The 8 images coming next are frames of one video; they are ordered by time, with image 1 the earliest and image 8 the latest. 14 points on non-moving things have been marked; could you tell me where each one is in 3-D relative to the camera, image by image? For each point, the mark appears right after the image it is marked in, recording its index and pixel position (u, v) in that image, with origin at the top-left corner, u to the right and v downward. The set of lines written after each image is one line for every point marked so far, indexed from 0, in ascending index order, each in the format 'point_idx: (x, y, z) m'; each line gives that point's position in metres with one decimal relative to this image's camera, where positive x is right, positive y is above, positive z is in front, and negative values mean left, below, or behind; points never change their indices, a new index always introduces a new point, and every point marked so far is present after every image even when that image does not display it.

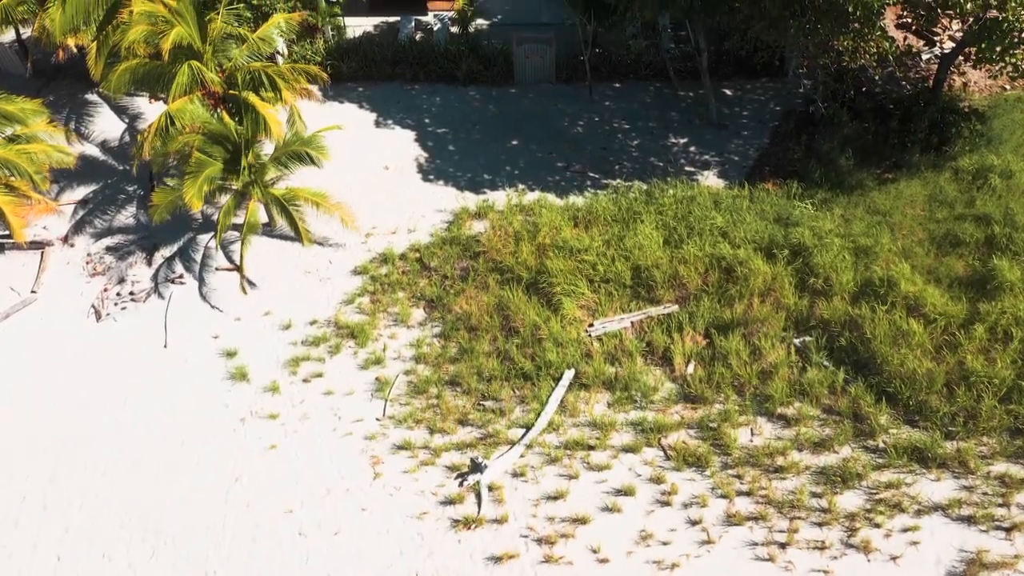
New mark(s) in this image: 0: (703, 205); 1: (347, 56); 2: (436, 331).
0: (+3.2, +1.4, +14.3) m
1: (-3.4, +4.7, +17.6) m
2: (-1.2, -0.7, +13.4) m
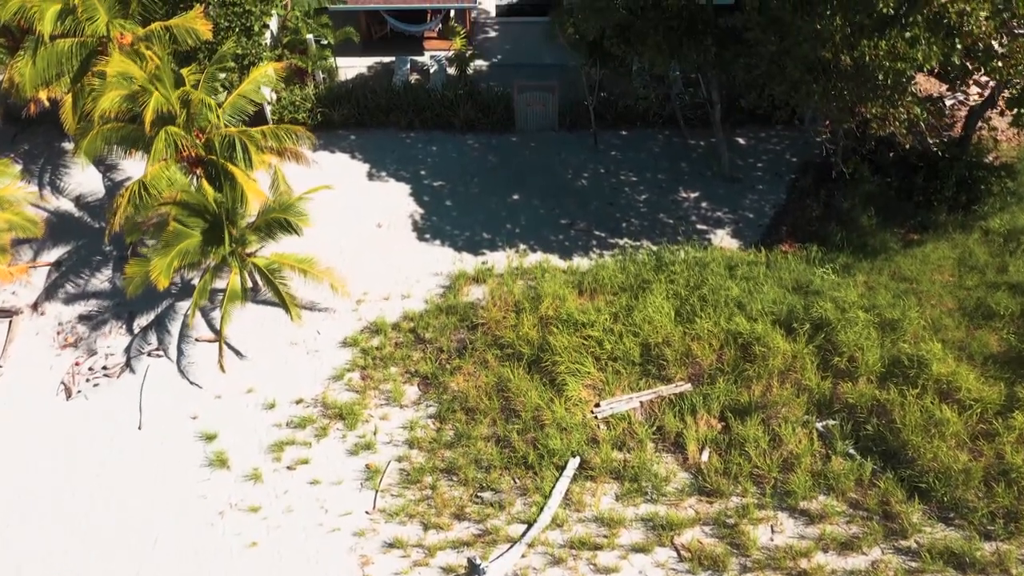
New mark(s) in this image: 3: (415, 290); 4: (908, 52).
0: (+3.2, +0.2, +13.4) m
1: (-3.4, +3.6, +16.7) m
2: (-1.2, -1.8, +12.4) m
3: (-1.6, 0.0, +13.9) m
4: (+4.6, +2.8, +10.2) m
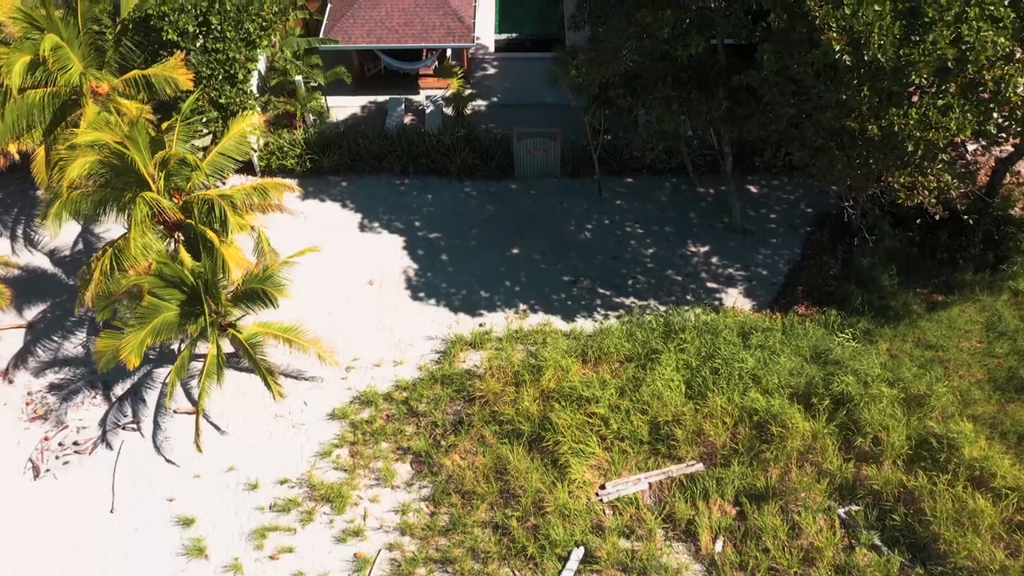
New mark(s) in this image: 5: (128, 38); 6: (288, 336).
0: (+3.2, -0.8, +12.6) m
1: (-3.4, +2.6, +15.8) m
2: (-1.2, -2.8, +11.6) m
3: (-1.6, -1.0, +13.1) m
4: (+4.6, +1.8, +9.3) m
5: (-5.8, +3.8, +13.1) m
6: (-3.1, -0.6, +11.9) m
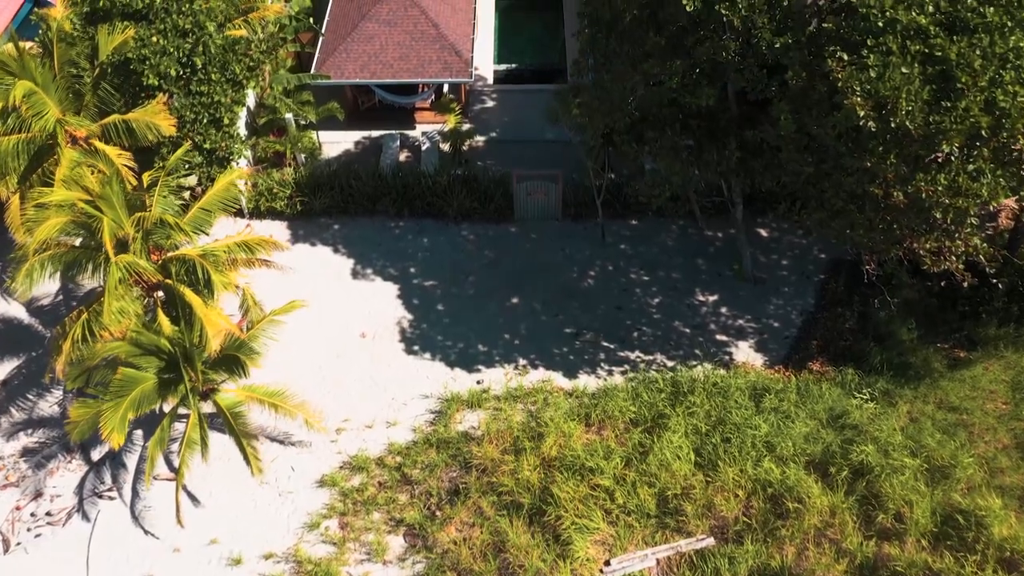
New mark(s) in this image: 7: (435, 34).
0: (+3.2, -1.6, +11.9) m
1: (-3.4, +1.7, +15.2) m
2: (-1.2, -3.6, +10.9) m
3: (-1.6, -1.9, +12.4) m
4: (+4.6, +1.0, +8.7) m
5: (-5.9, +3.0, +12.5) m
6: (-3.1, -1.5, +11.2) m
7: (-1.4, +4.7, +15.9) m
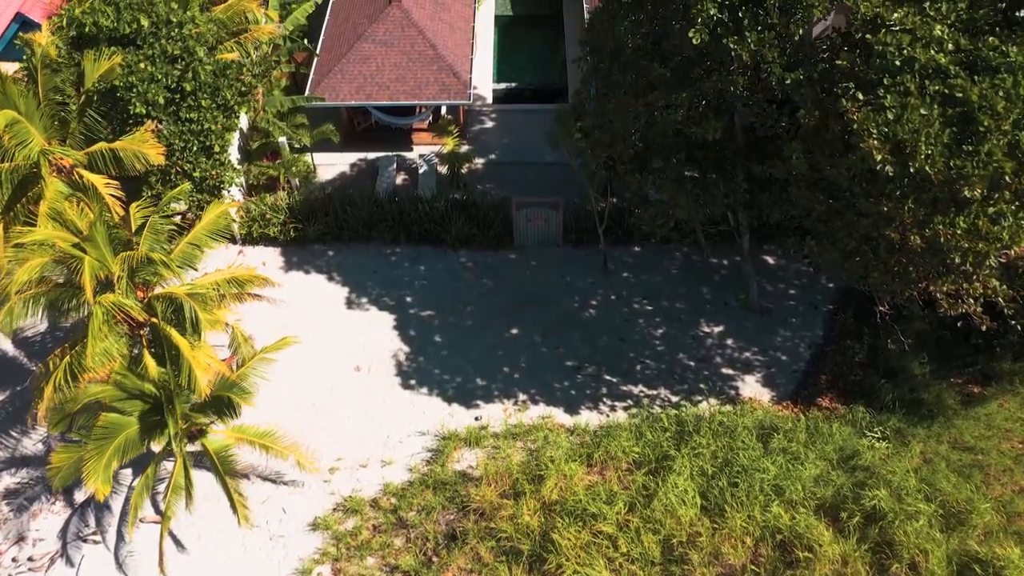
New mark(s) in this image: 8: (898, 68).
0: (+3.1, -2.1, +11.5) m
1: (-3.4, +1.2, +14.8) m
2: (-1.2, -4.1, +10.5) m
3: (-1.6, -2.3, +12.0) m
4: (+4.6, +0.6, +8.3) m
5: (-5.9, +2.5, +12.1) m
6: (-3.1, -1.9, +10.8) m
7: (-1.4, +4.2, +15.6) m
8: (+3.5, +2.0, +7.9) m
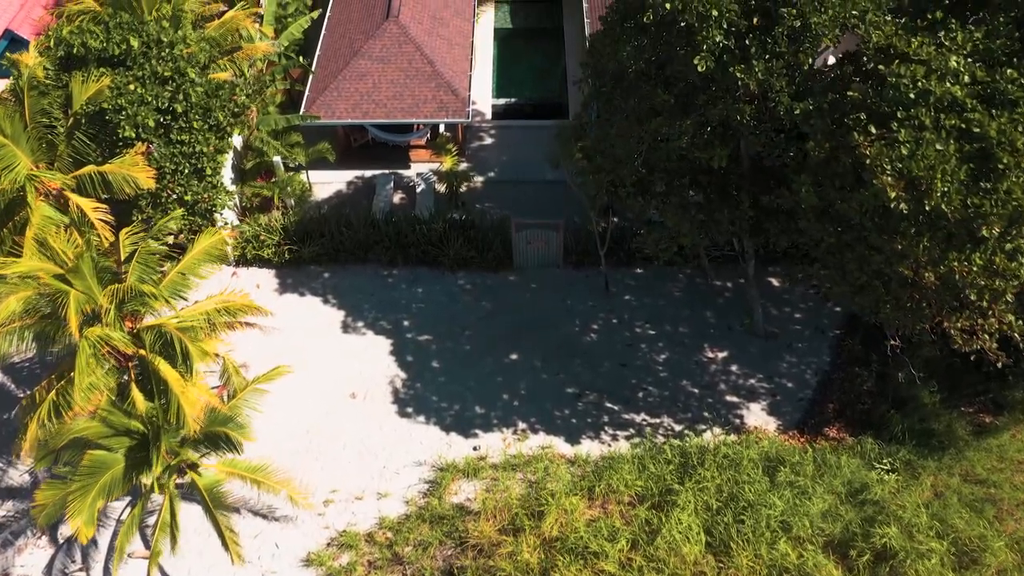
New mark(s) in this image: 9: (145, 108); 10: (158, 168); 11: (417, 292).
0: (+3.1, -2.4, +11.2) m
1: (-3.4, +0.9, +14.5) m
2: (-1.2, -4.4, +10.2) m
3: (-1.6, -2.7, +11.7) m
4: (+4.6, +0.2, +7.9) m
5: (-5.9, +2.1, +11.8) m
6: (-3.1, -2.3, +10.5) m
7: (-1.4, +3.8, +15.2) m
8: (+3.5, +1.7, +7.6) m
9: (-5.0, +2.5, +11.9) m
10: (-5.0, +1.7, +12.1) m
11: (-1.6, -0.1, +14.2) m
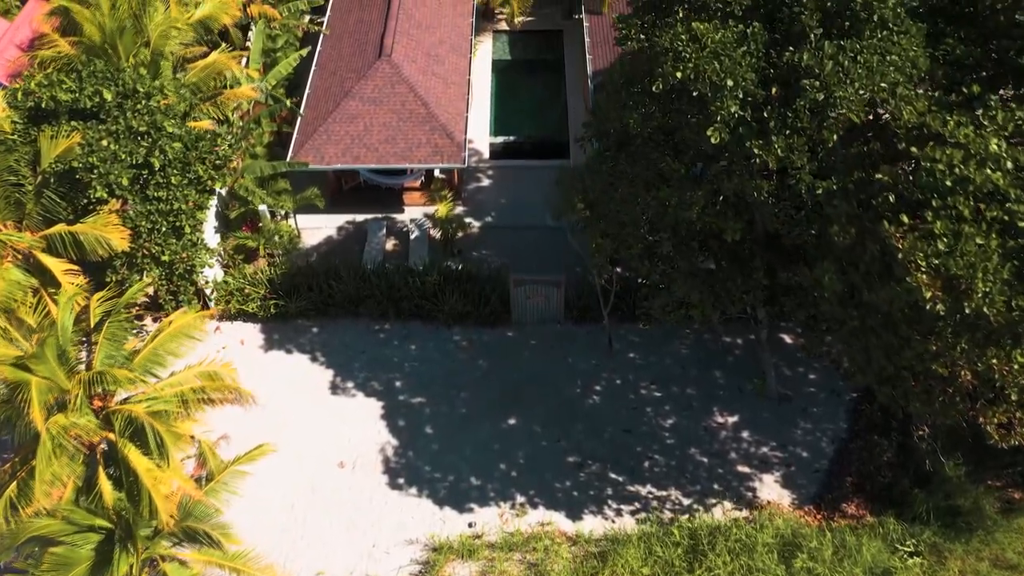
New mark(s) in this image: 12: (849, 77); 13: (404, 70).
0: (+3.1, -3.3, +10.4) m
1: (-3.4, 0.0, +13.8) m
2: (-1.3, -5.3, +9.5) m
3: (-1.6, -3.6, +11.0) m
4: (+4.5, -0.7, +7.2) m
5: (-5.9, +1.2, +11.1) m
6: (-3.2, -3.2, +9.8) m
7: (-1.5, +2.9, +14.5) m
8: (+3.5, +0.8, +6.9) m
9: (-5.1, +1.6, +11.2) m
10: (-5.0, +0.8, +11.4) m
11: (-1.6, -0.9, +13.5) m
12: (+2.9, +1.8, +7.4) m
13: (-1.9, +3.8, +14.9) m
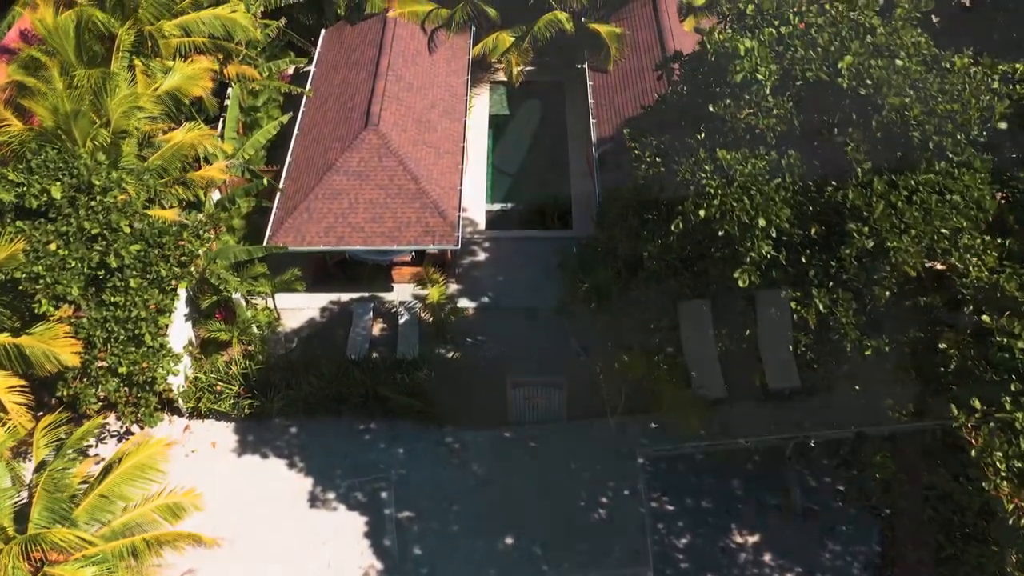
0: (+3.1, -4.7, +9.2) m
1: (-3.5, -1.4, +12.6) m
2: (-1.3, -6.7, +8.3) m
3: (-1.7, -5.0, +9.8) m
4: (+4.5, -2.0, +6.0) m
5: (-6.0, -0.1, +9.9) m
6: (-3.2, -4.6, +8.6) m
7: (-1.5, +1.5, +13.4) m
8: (+3.4, -0.6, +5.7) m
9: (-5.1, +0.2, +10.0) m
10: (-5.1, -0.6, +10.3) m
11: (-1.6, -2.3, +12.3) m
12: (+2.9, +0.5, +6.3) m
13: (-1.9, +2.4, +13.7) m
